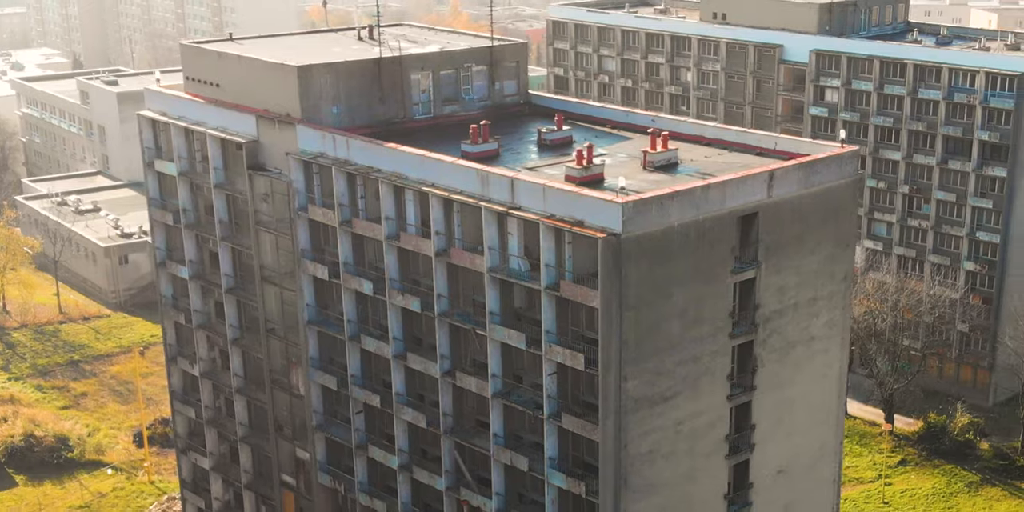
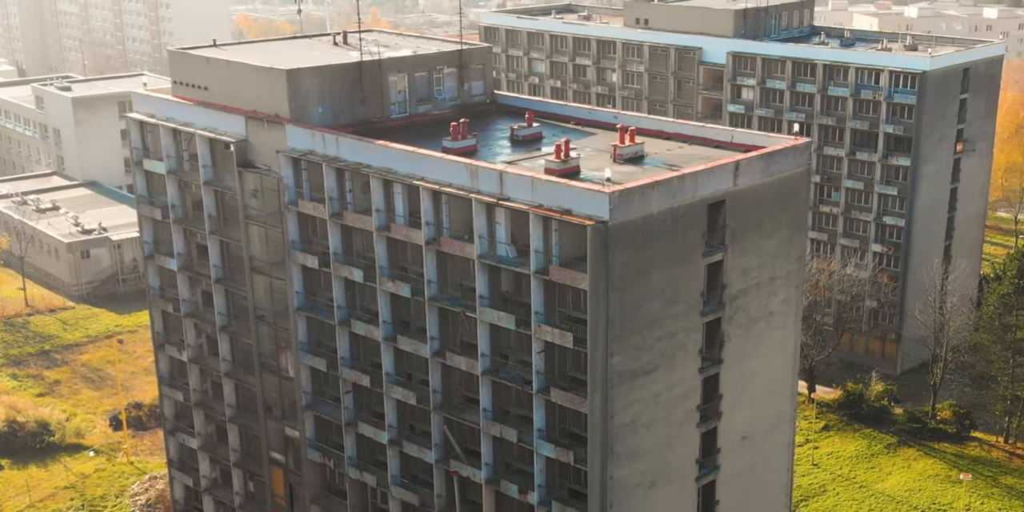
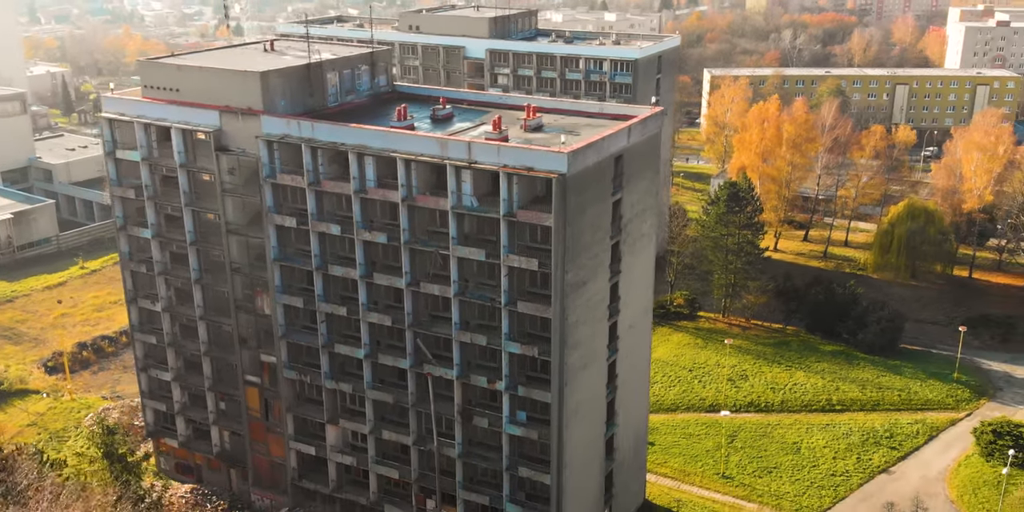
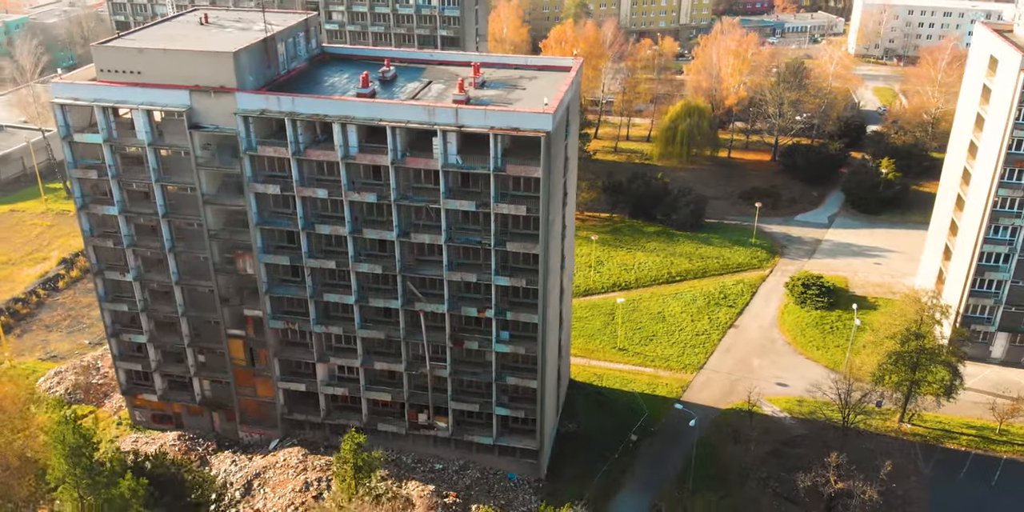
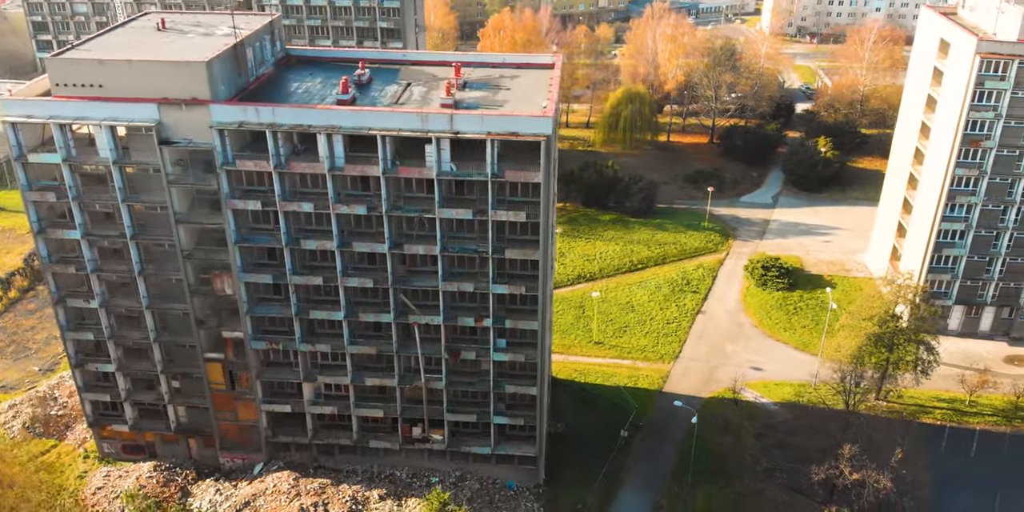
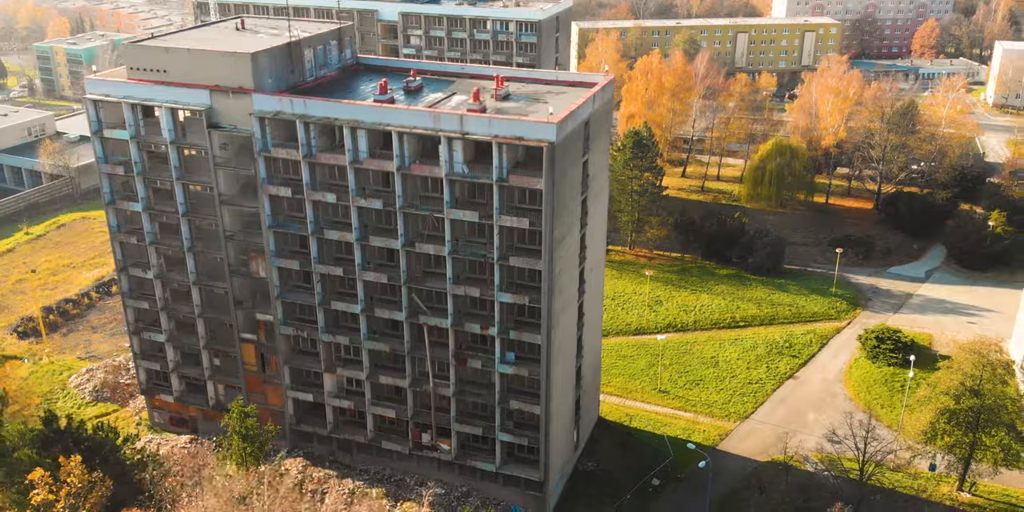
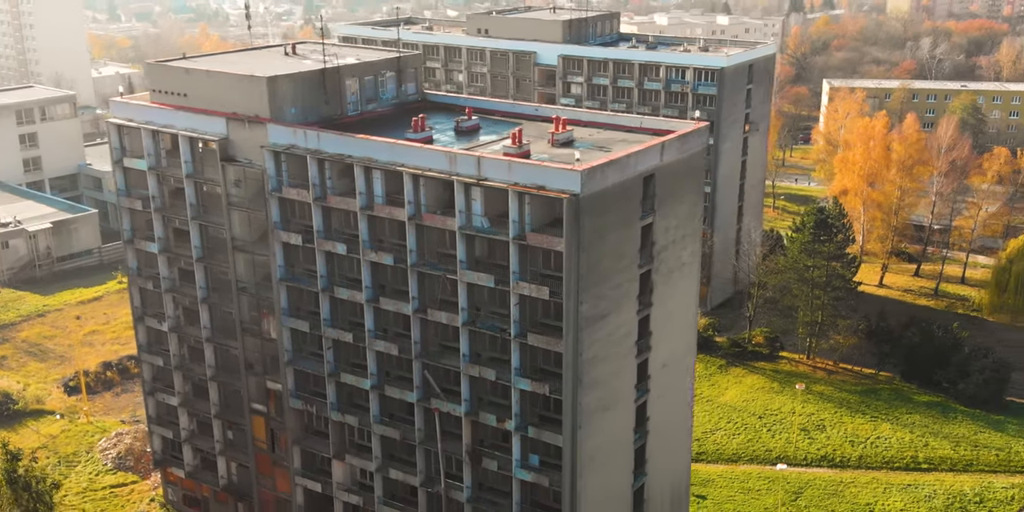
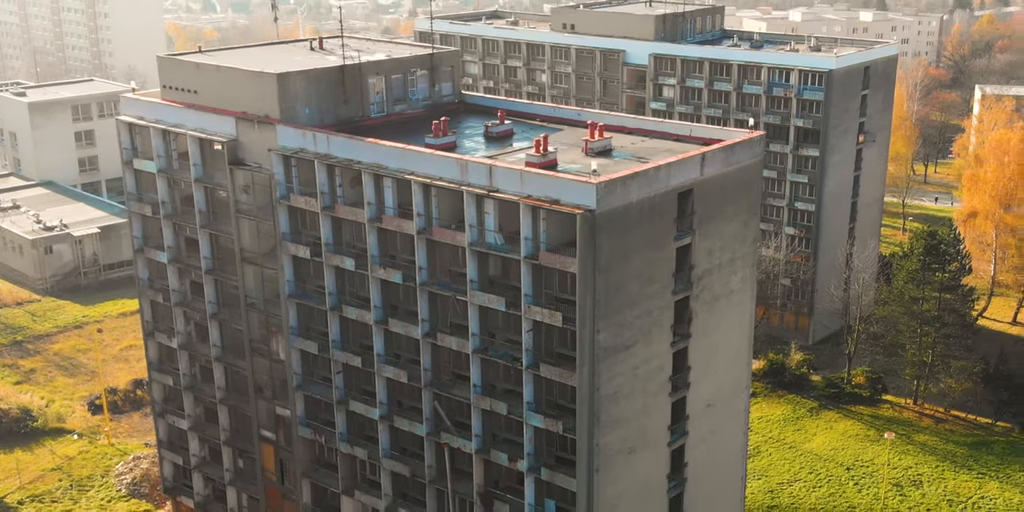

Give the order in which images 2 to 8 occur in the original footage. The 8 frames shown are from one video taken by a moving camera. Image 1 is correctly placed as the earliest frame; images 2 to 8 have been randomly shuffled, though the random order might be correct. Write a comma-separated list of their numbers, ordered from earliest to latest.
2, 8, 7, 3, 6, 4, 5
